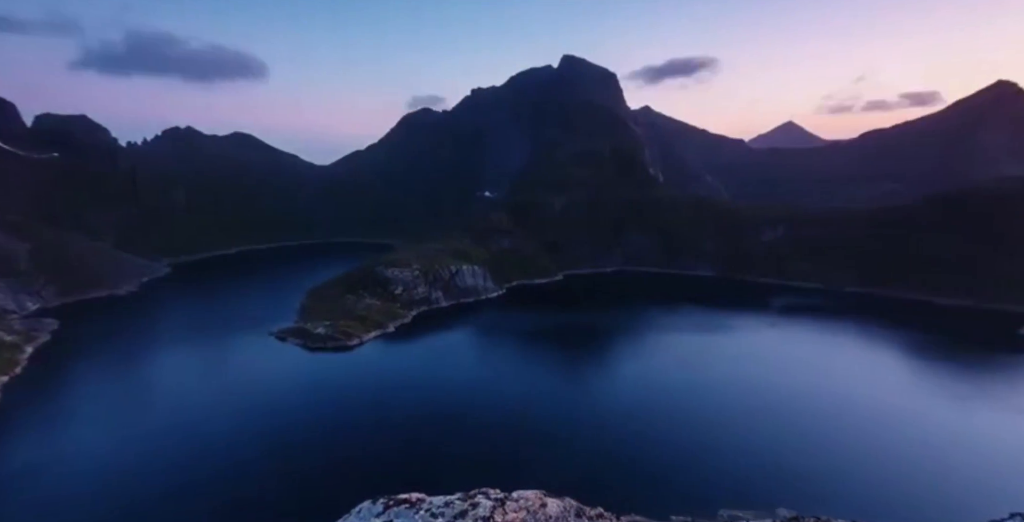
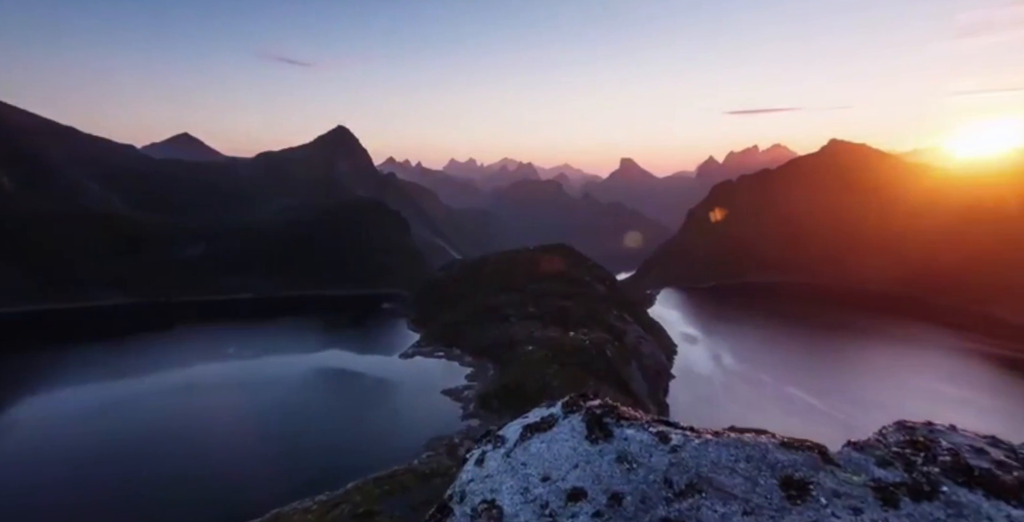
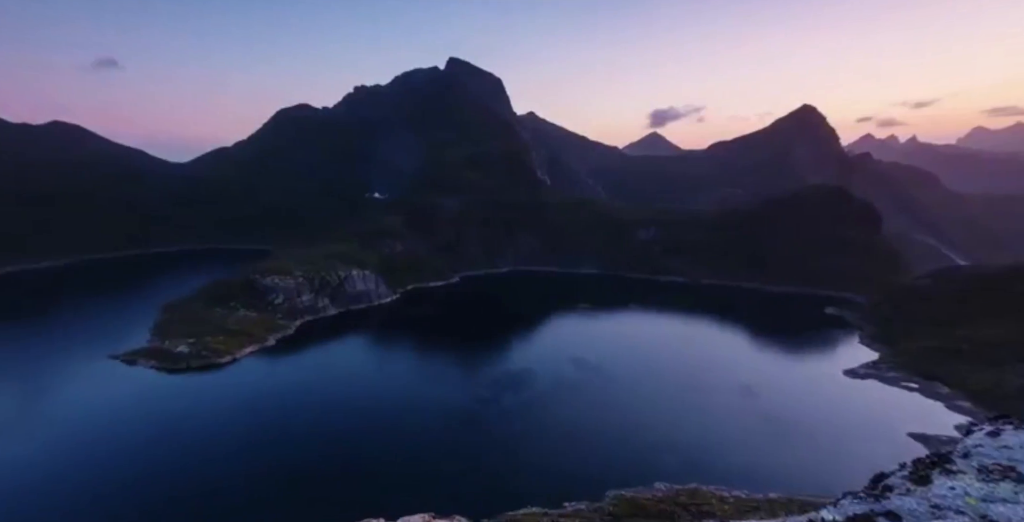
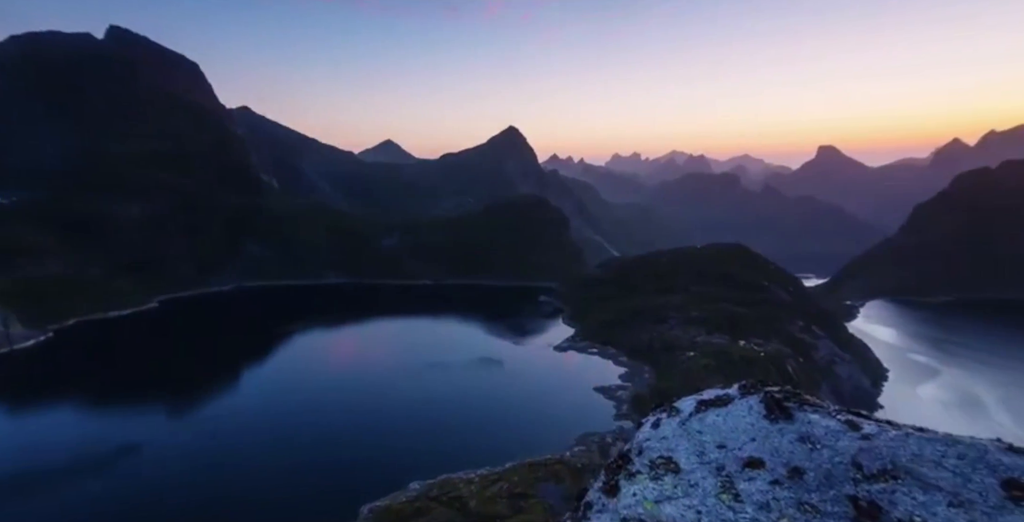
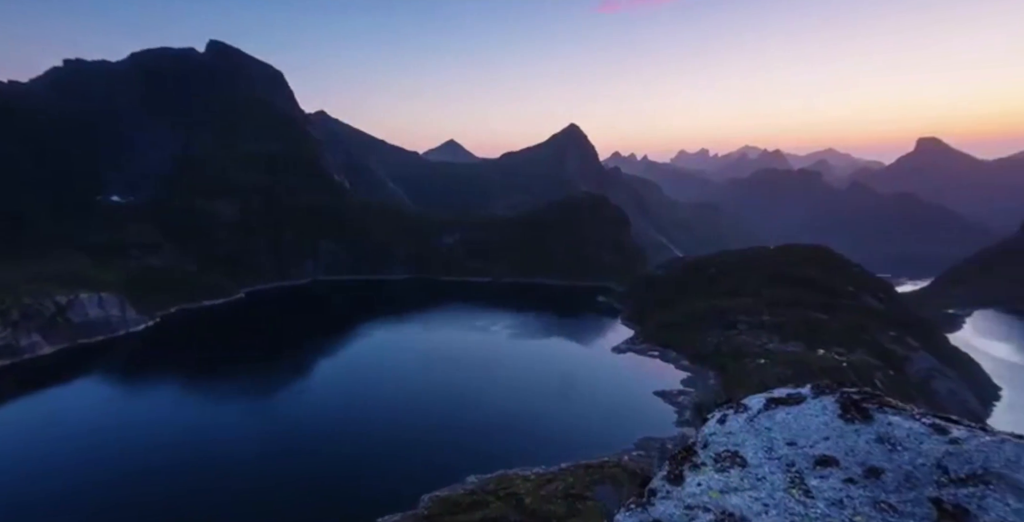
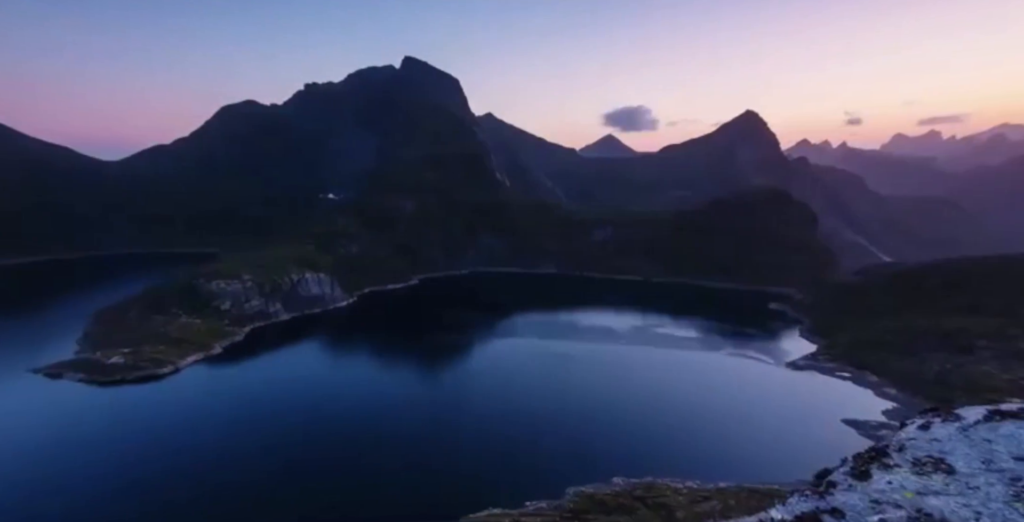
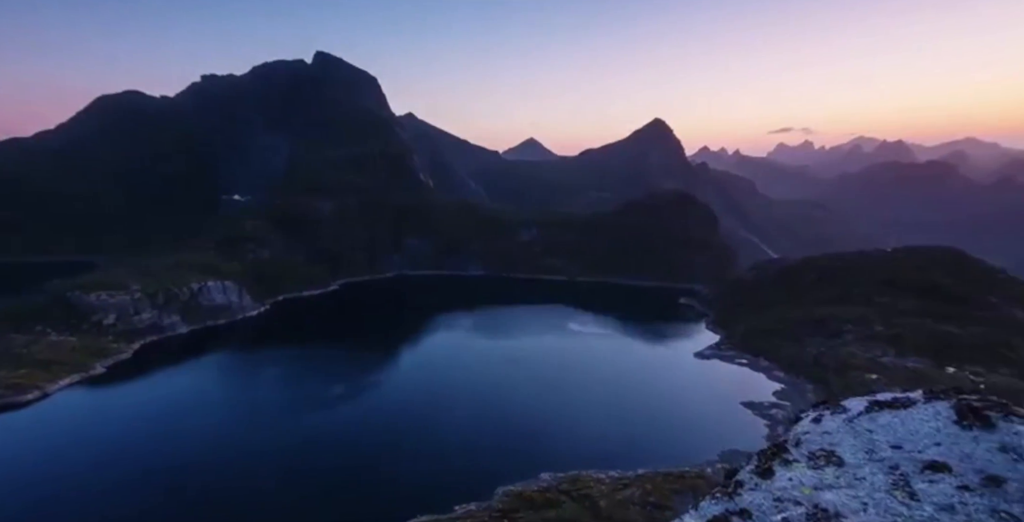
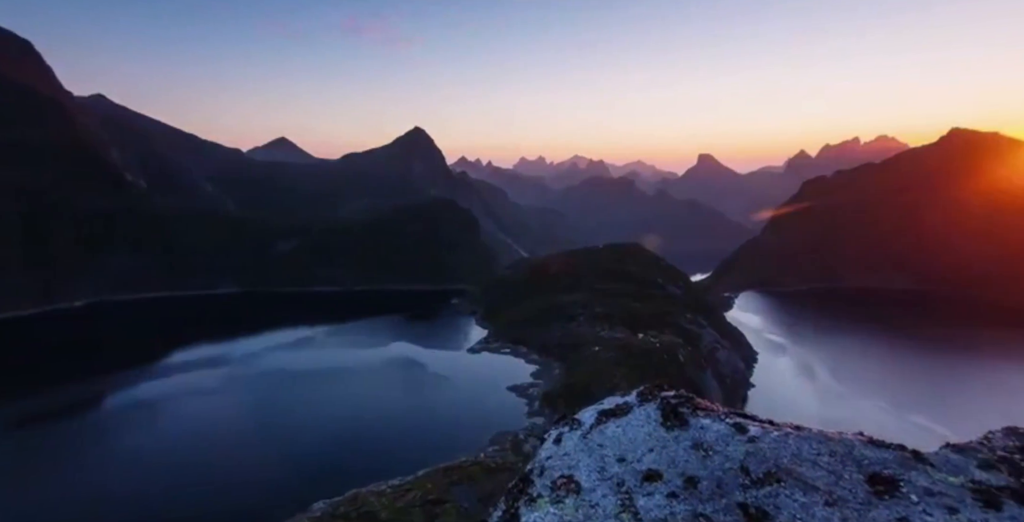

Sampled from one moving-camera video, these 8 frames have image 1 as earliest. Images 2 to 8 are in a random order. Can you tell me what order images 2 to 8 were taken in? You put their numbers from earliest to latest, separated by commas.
3, 6, 7, 5, 4, 8, 2
